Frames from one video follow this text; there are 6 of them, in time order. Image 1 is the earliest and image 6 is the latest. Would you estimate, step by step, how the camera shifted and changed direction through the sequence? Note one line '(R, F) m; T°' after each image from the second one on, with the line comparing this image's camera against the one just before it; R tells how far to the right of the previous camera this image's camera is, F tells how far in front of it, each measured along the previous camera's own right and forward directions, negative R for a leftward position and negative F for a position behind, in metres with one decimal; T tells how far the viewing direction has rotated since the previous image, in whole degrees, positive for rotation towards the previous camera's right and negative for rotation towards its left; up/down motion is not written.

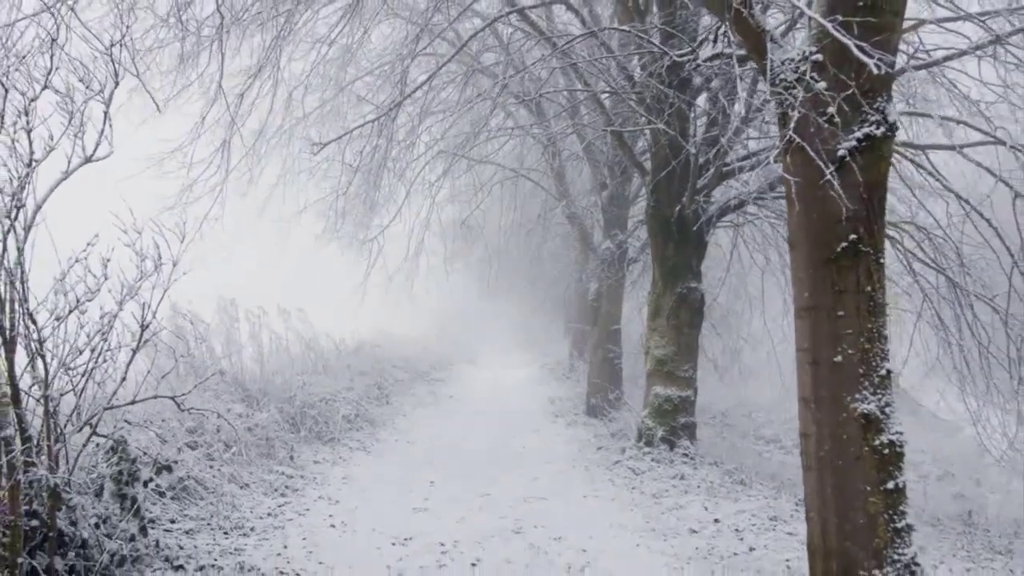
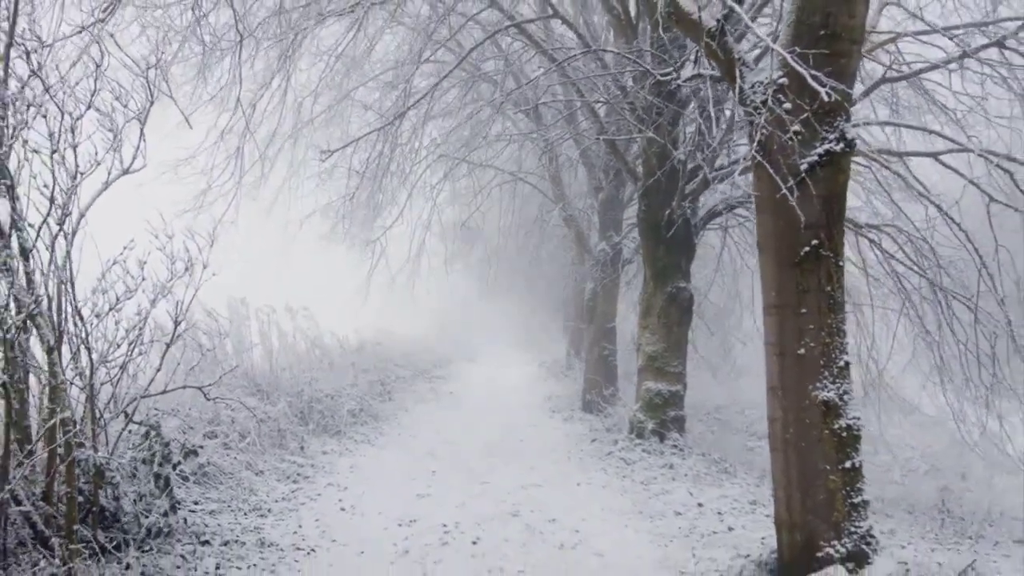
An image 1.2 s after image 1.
(0.0, -0.4) m; 0°
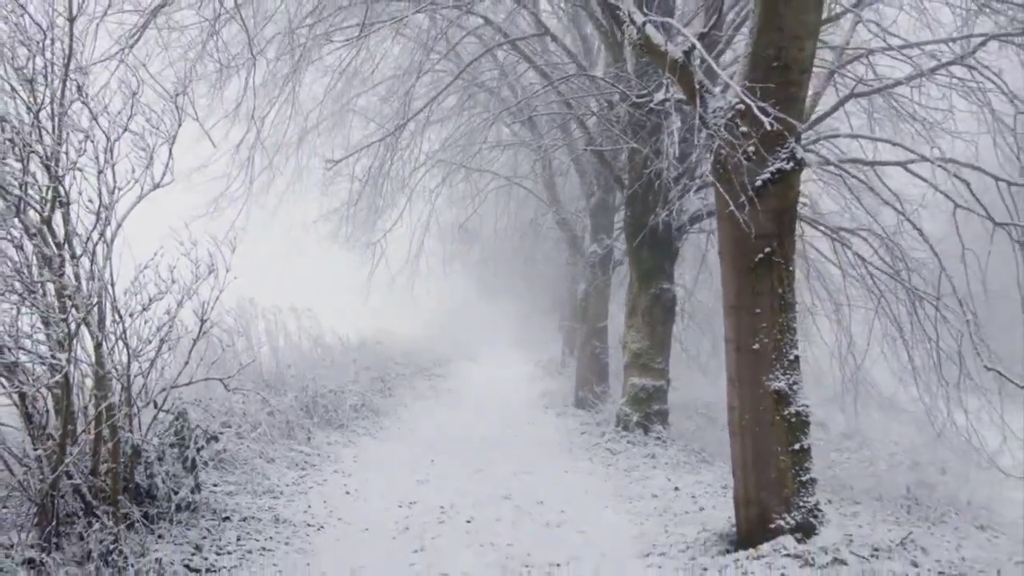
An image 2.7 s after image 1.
(+0.1, -0.5) m; 0°
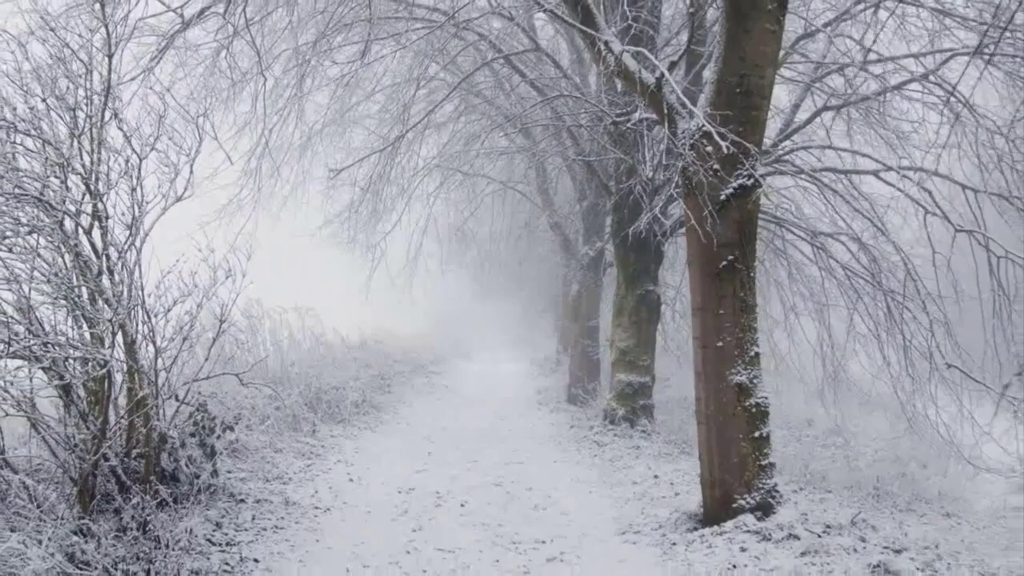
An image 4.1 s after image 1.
(+0.1, -0.5) m; 0°
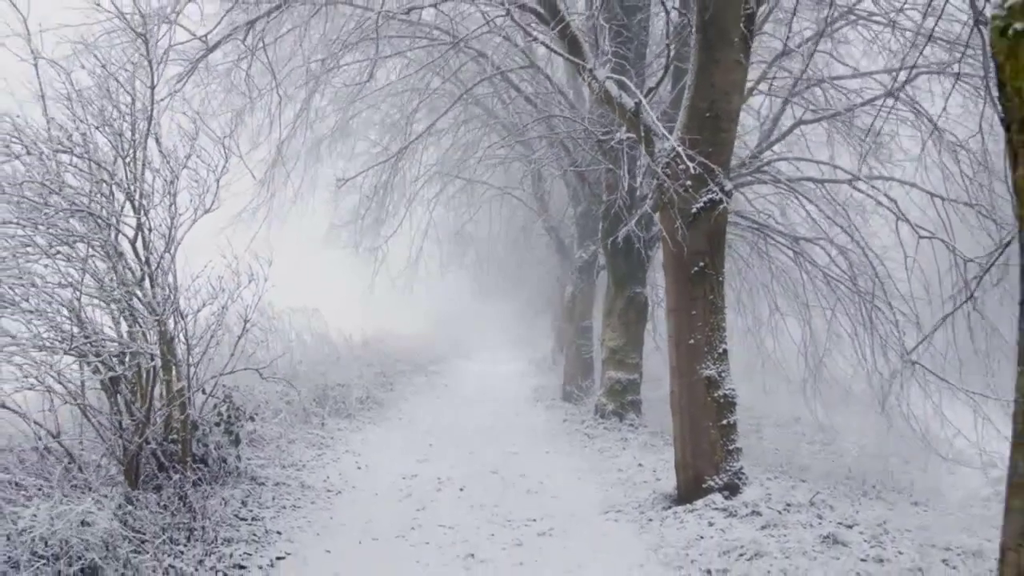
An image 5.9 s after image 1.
(0.0, -0.6) m; 0°
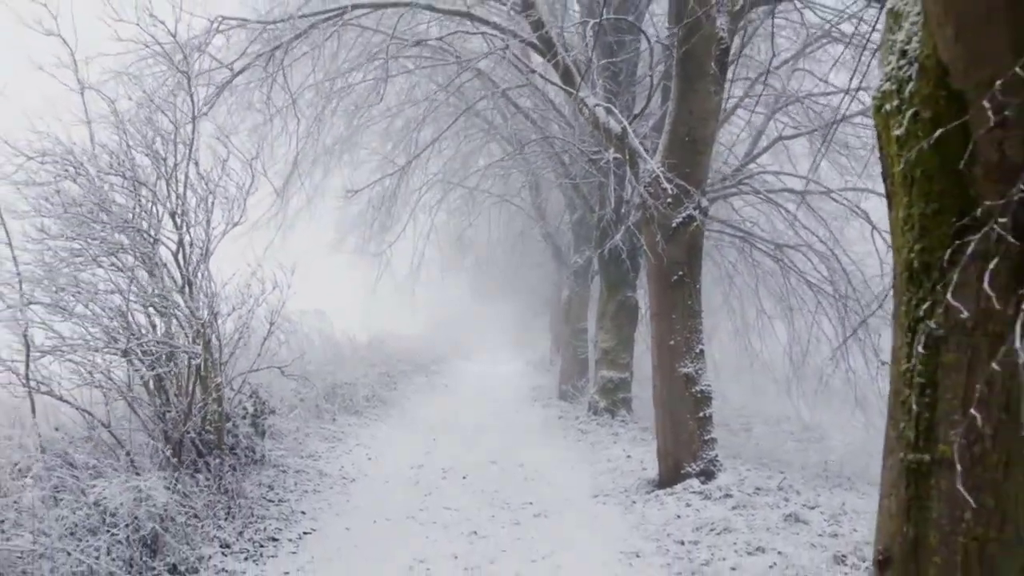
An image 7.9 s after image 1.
(0.0, -0.6) m; 0°
